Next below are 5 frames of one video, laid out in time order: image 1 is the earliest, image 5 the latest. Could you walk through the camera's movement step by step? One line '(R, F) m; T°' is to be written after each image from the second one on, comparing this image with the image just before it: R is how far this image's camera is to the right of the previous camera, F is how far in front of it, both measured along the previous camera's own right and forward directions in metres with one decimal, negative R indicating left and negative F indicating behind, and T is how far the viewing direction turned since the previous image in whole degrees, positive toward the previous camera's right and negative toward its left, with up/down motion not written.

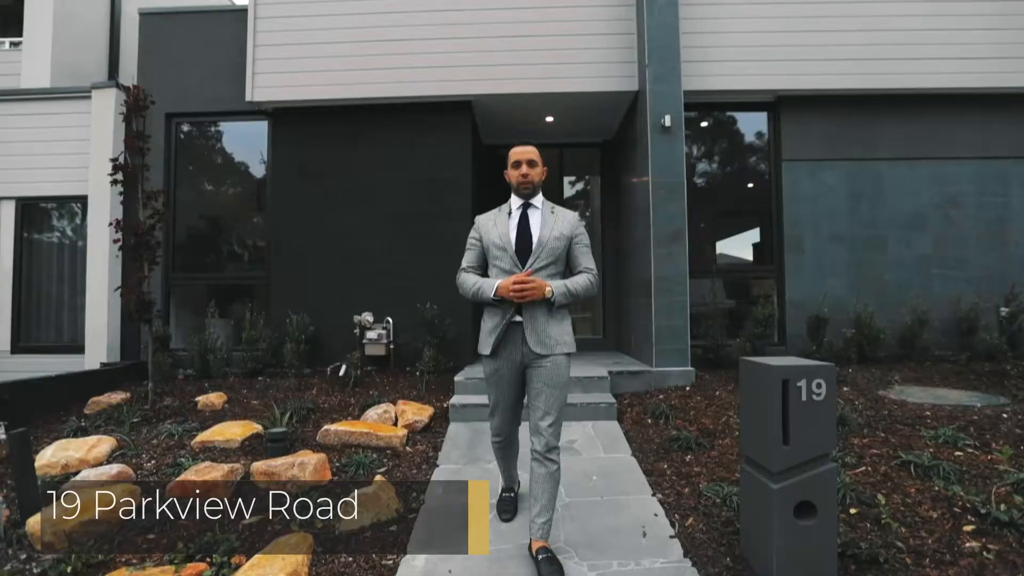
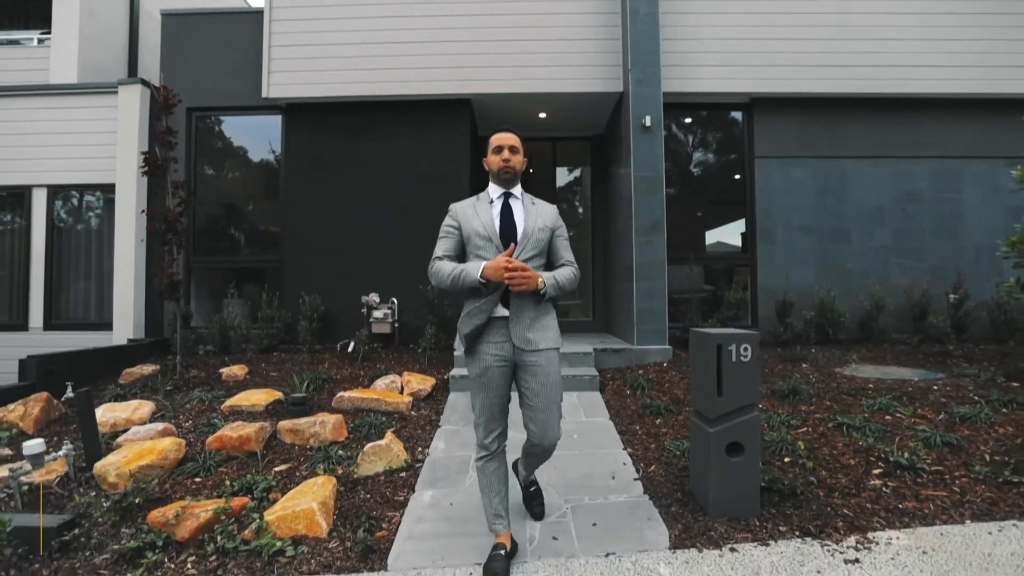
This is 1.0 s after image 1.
(0.0, -0.5) m; 0°
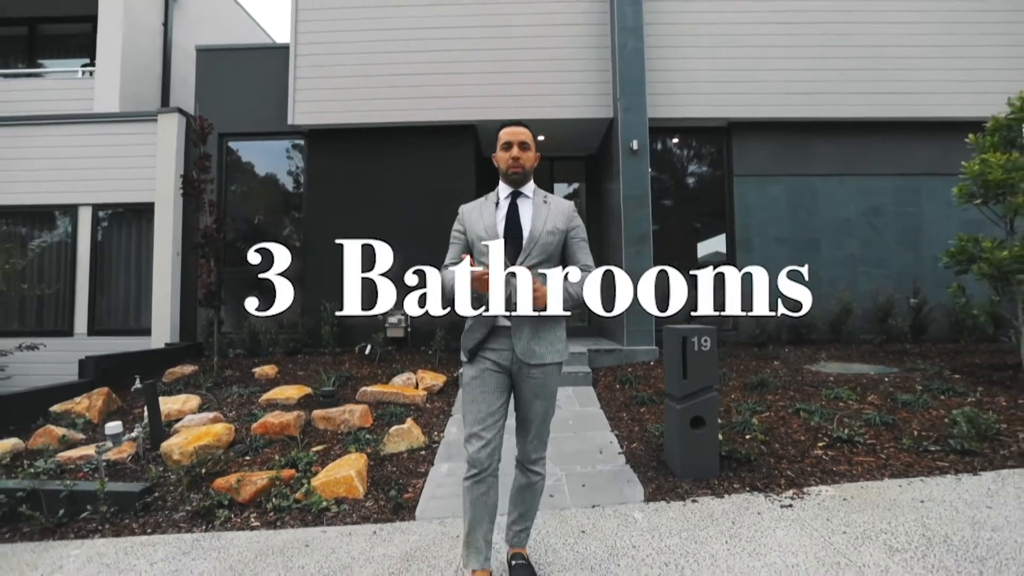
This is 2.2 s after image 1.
(0.0, -0.6) m; 0°
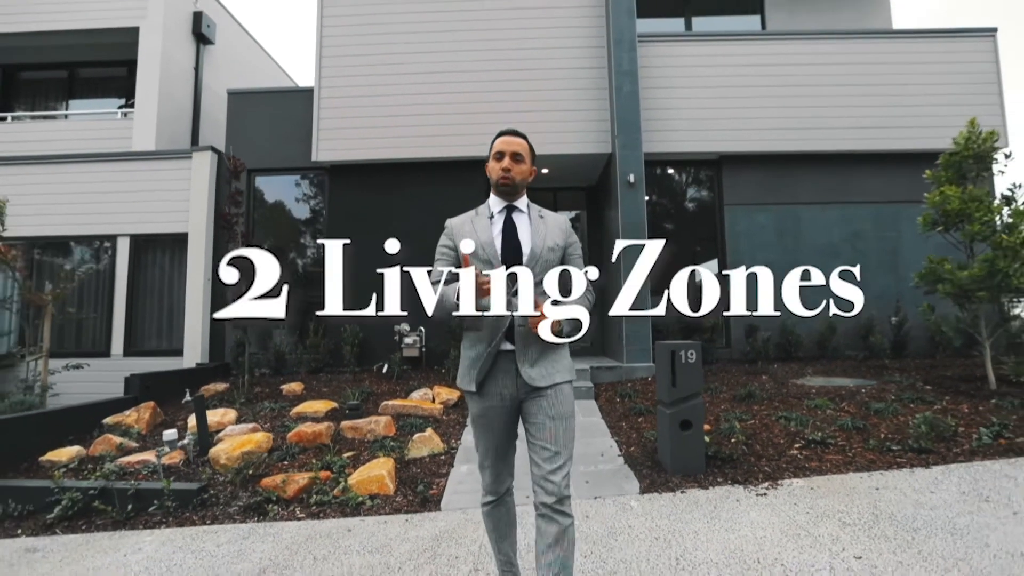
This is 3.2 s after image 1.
(-0.1, -0.5) m; 0°
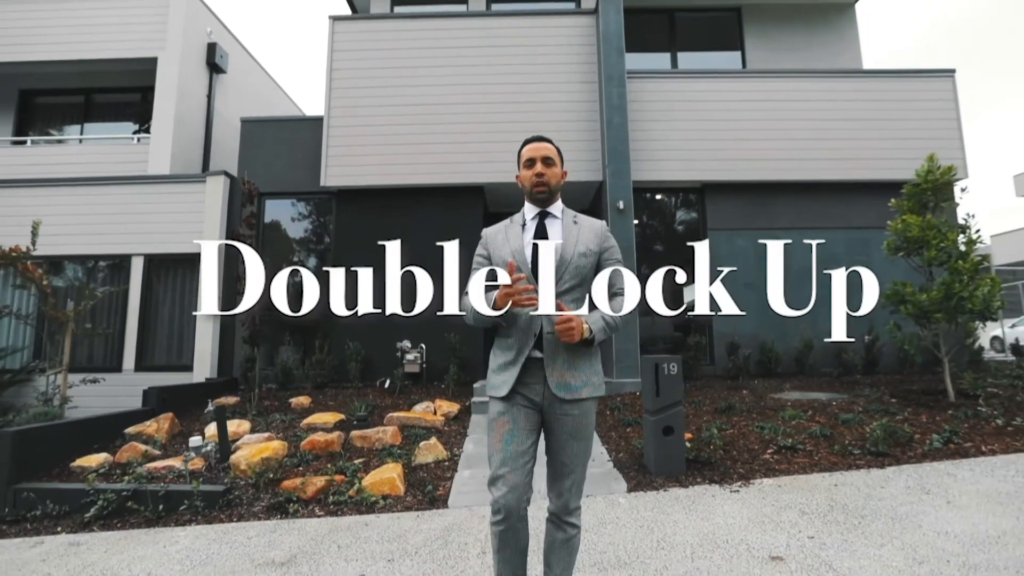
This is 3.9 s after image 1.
(-0.1, -0.4) m; +1°
